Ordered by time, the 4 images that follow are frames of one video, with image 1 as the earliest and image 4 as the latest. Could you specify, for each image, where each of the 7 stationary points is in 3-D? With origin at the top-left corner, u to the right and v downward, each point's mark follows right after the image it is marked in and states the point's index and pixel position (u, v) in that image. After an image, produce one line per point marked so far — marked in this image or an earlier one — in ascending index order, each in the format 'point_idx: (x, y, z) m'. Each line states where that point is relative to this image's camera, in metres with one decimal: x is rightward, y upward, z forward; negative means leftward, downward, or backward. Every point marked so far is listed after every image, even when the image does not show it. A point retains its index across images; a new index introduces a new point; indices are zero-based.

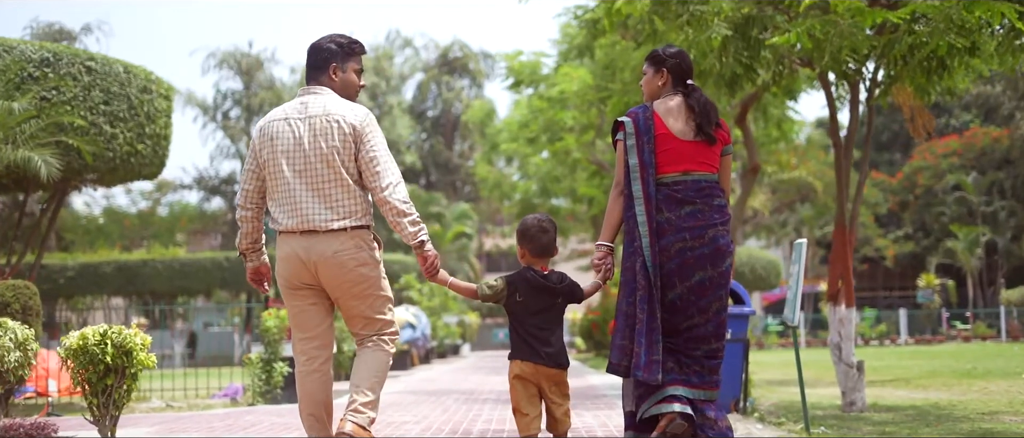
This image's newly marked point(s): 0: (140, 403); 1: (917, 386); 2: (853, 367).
0: (-4.0, -2.0, +12.3) m
1: (+4.5, -1.9, +12.9) m
2: (+2.7, -1.2, +9.2) m
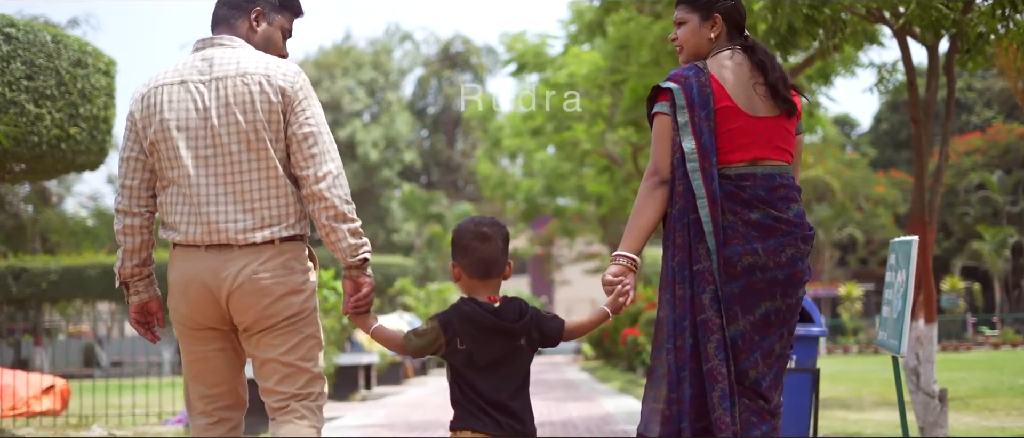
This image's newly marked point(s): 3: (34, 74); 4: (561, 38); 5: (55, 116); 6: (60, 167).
0: (-4.0, -1.9, +10.6) m
1: (+4.5, -1.8, +11.2) m
2: (+2.7, -1.1, +7.5) m
3: (-3.7, +1.1, +8.9) m
4: (+0.7, +2.5, +15.8) m
5: (-3.7, +0.8, +9.4) m
6: (-3.7, +0.4, +9.6) m
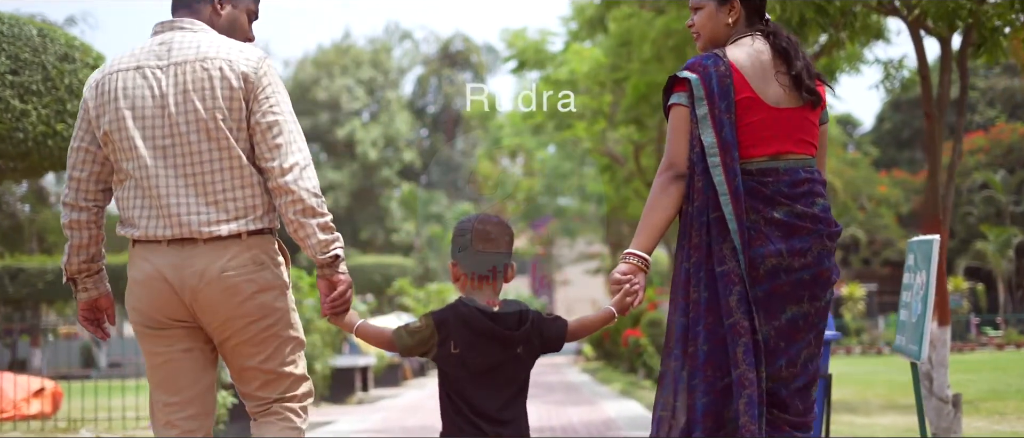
0: (-4.0, -1.9, +10.4) m
1: (+4.5, -1.8, +11.0) m
2: (+2.7, -1.1, +7.3) m
3: (-3.7, +1.1, +8.7) m
4: (+0.7, +2.5, +15.5) m
5: (-3.7, +0.8, +9.1) m
6: (-3.7, +0.4, +9.4) m
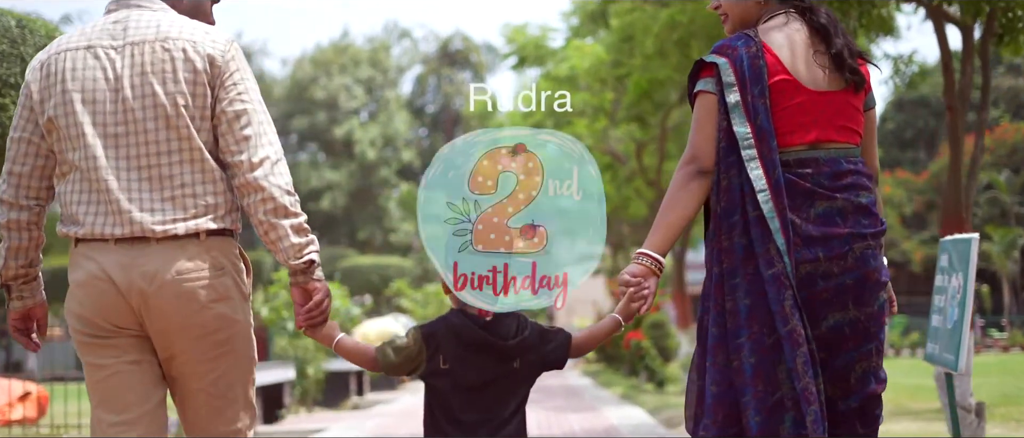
0: (-4.0, -1.9, +10.0) m
1: (+4.5, -1.8, +10.6) m
2: (+2.7, -1.1, +6.9) m
3: (-3.7, +1.1, +8.3) m
4: (+0.7, +2.5, +15.2) m
5: (-3.7, +0.8, +8.7) m
6: (-3.8, +0.4, +9.0) m
